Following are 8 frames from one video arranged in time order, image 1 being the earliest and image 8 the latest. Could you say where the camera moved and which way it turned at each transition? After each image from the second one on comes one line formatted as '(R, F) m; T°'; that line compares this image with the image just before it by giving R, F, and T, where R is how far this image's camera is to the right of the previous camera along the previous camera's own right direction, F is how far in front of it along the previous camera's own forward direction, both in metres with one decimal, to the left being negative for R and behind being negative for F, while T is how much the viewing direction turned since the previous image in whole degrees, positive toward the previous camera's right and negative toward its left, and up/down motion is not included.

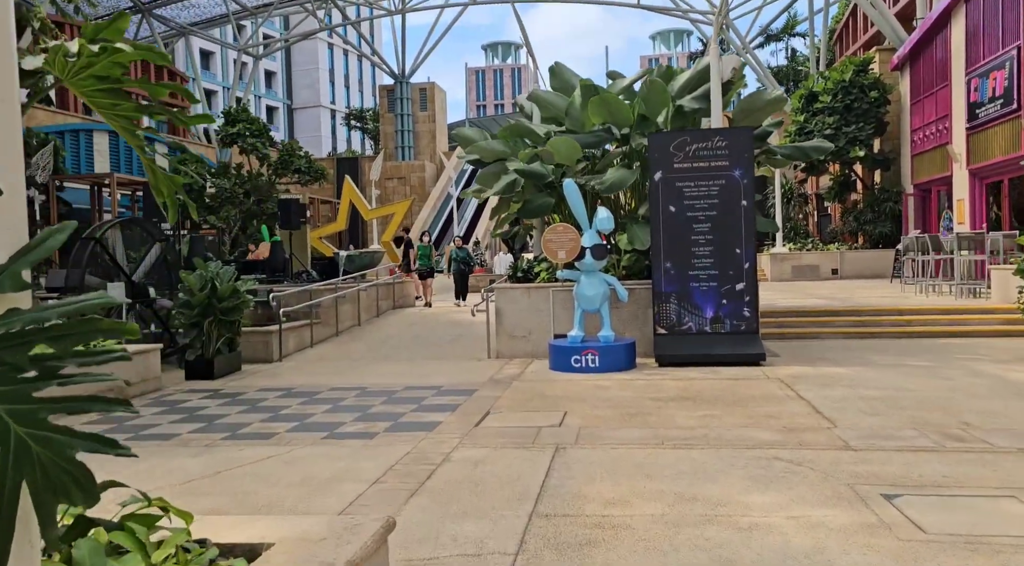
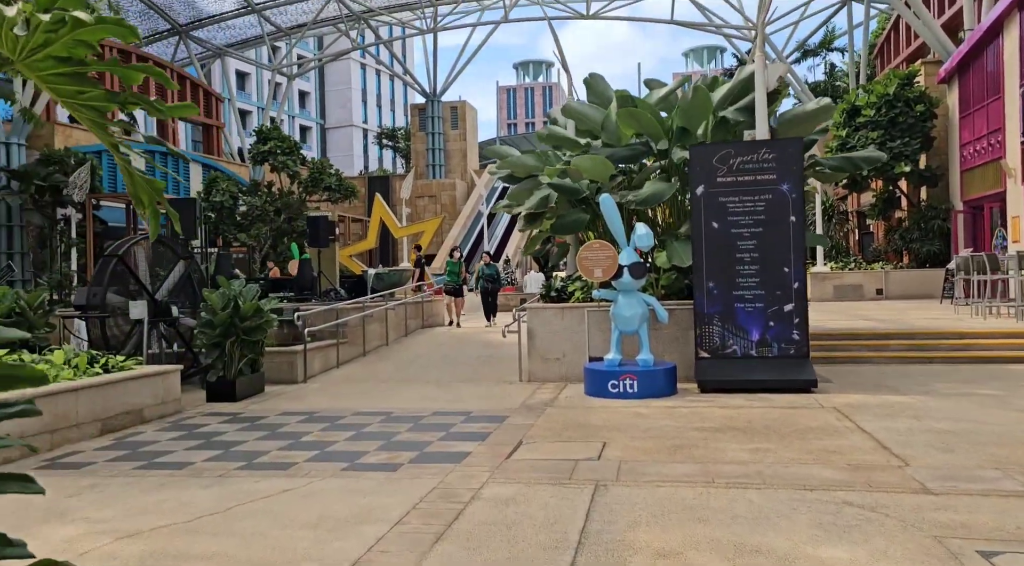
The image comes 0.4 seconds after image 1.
(0.0, +0.4) m; -2°
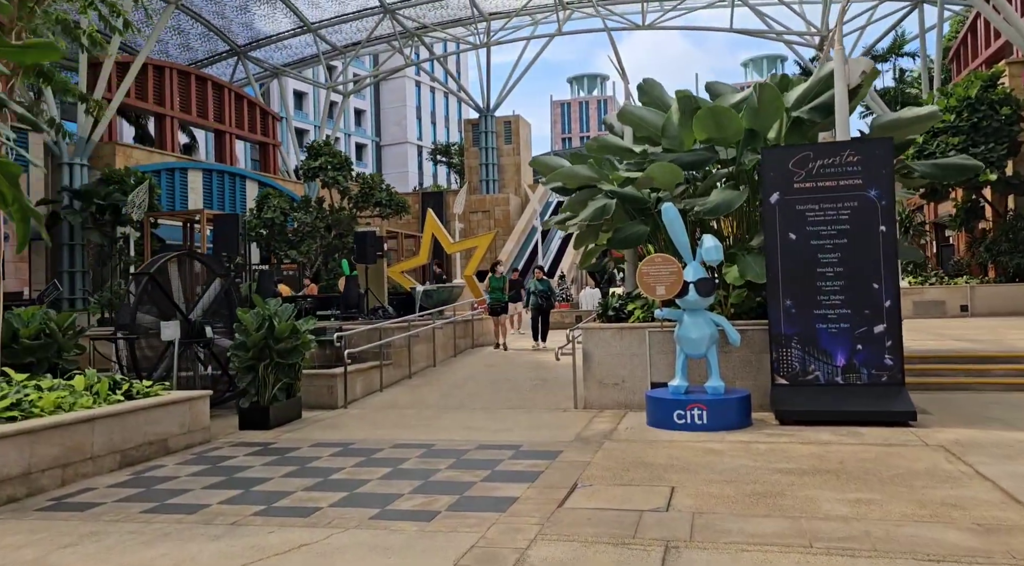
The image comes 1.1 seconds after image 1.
(0.0, +0.8) m; -4°
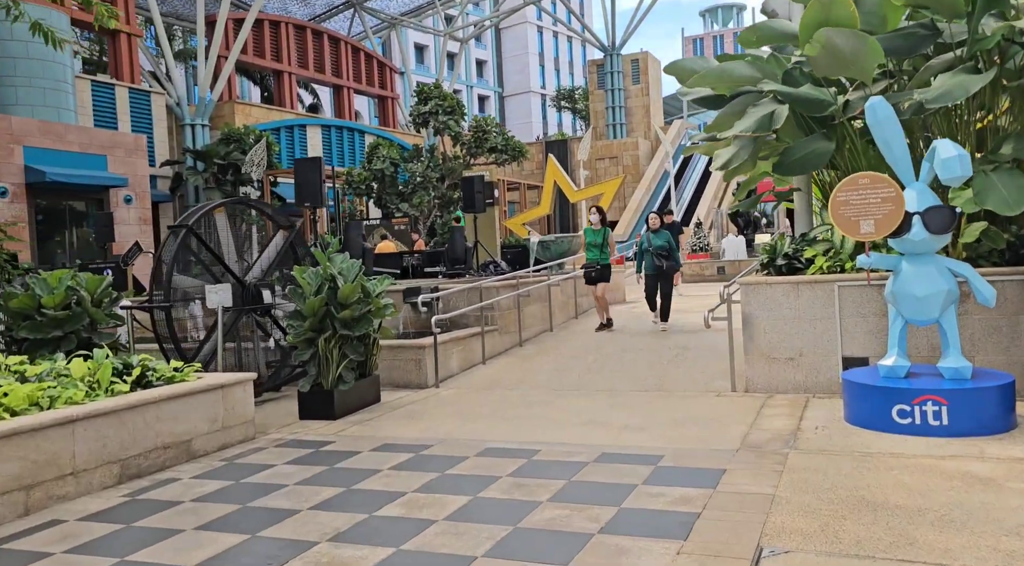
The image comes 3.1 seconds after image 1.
(0.0, +2.3) m; -9°
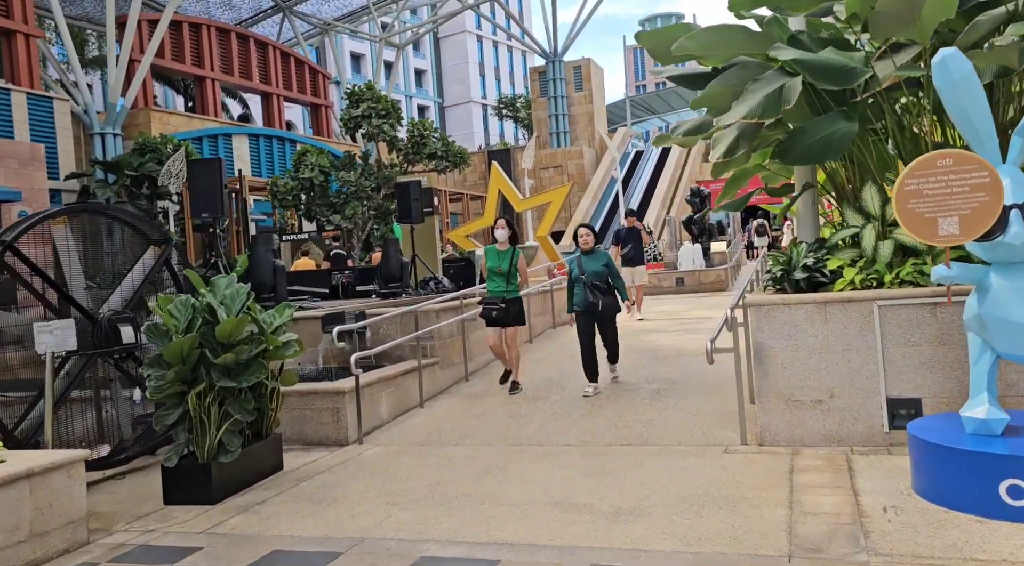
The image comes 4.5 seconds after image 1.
(0.0, +1.7) m; +4°
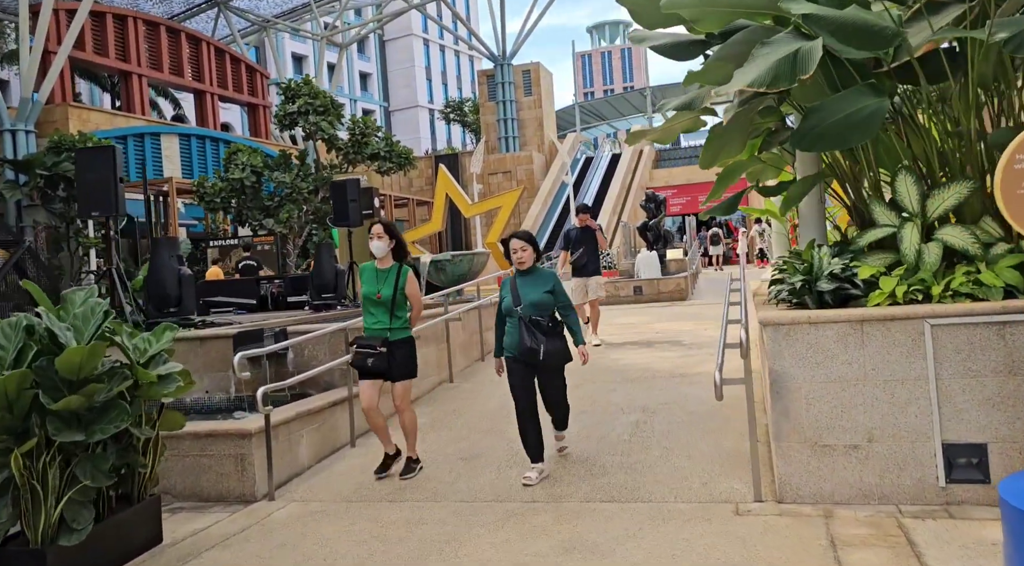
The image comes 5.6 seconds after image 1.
(0.0, +1.3) m; +4°
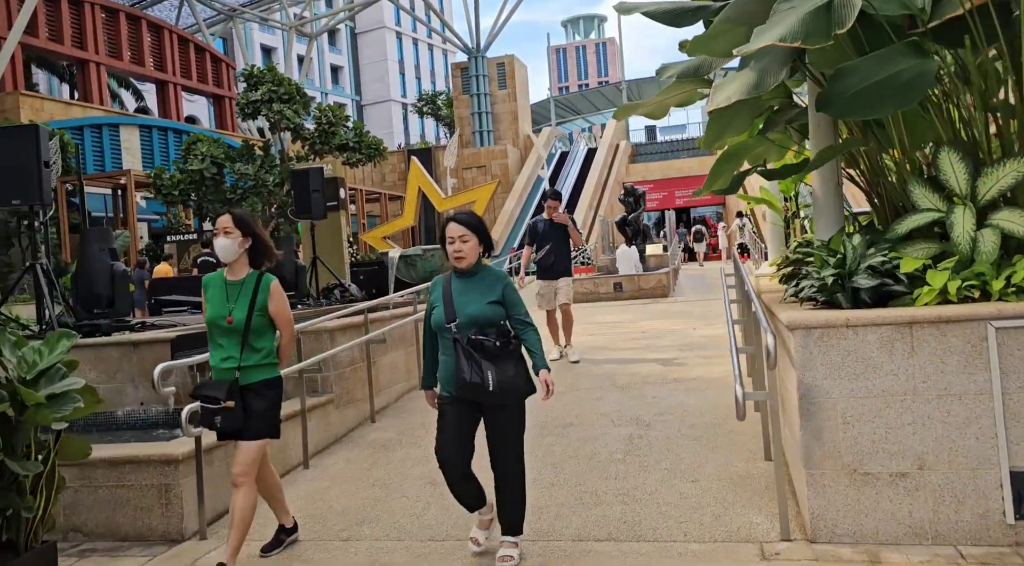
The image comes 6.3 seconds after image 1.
(0.0, +0.8) m; +2°
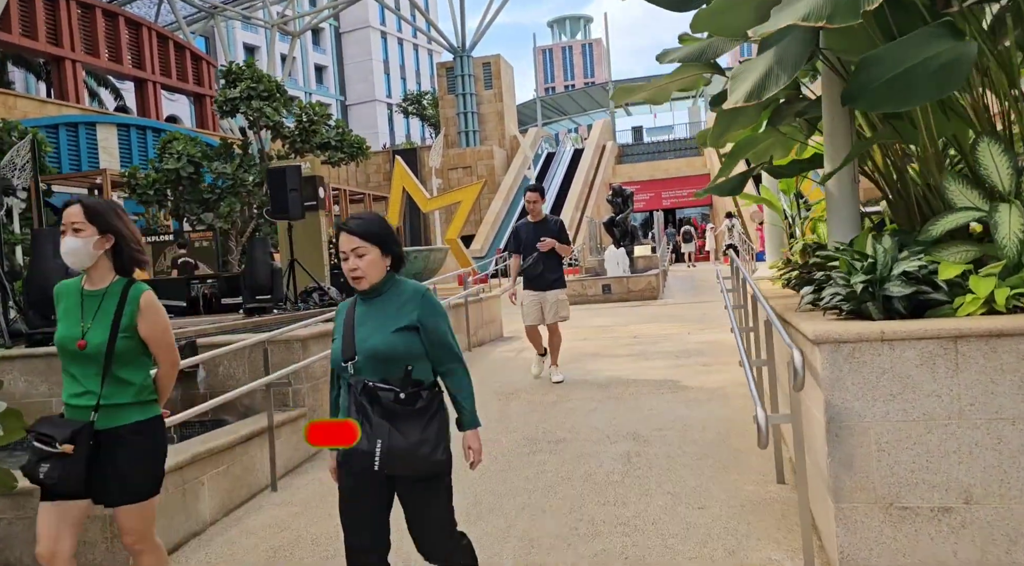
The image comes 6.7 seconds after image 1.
(0.0, +0.5) m; +1°
